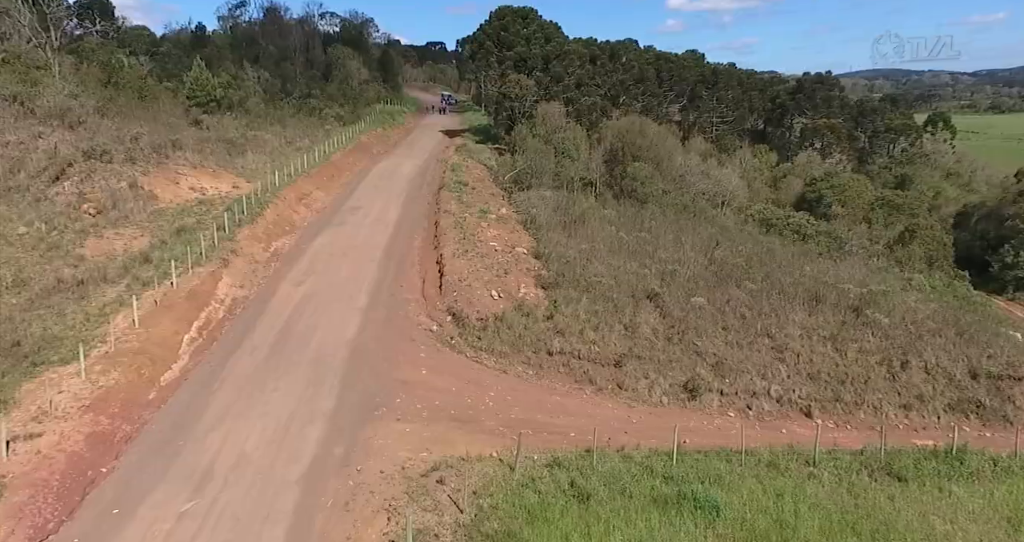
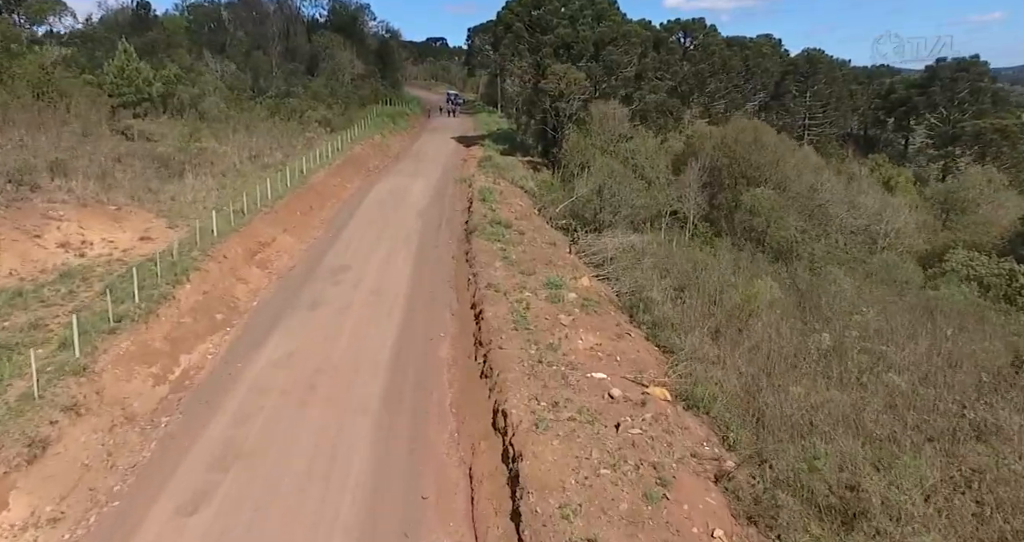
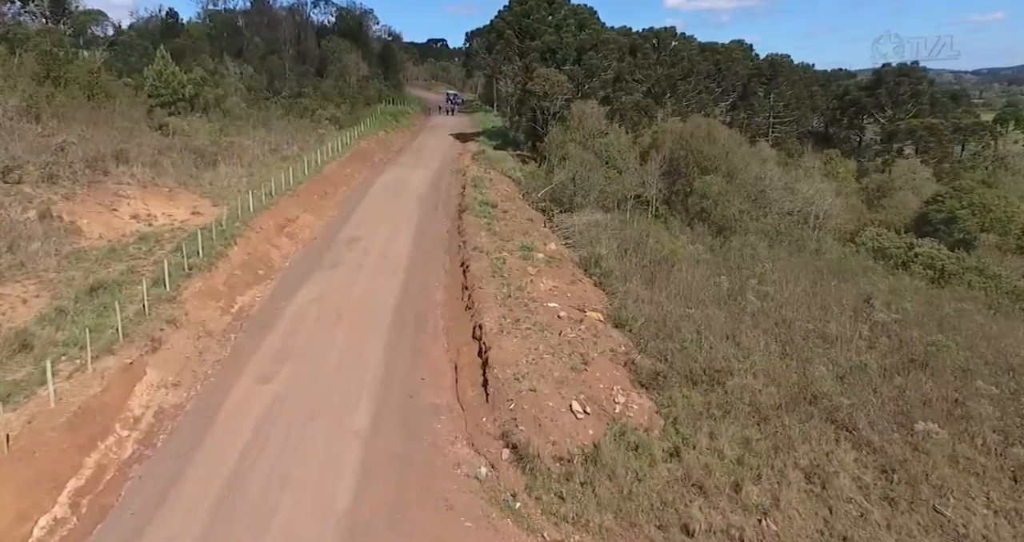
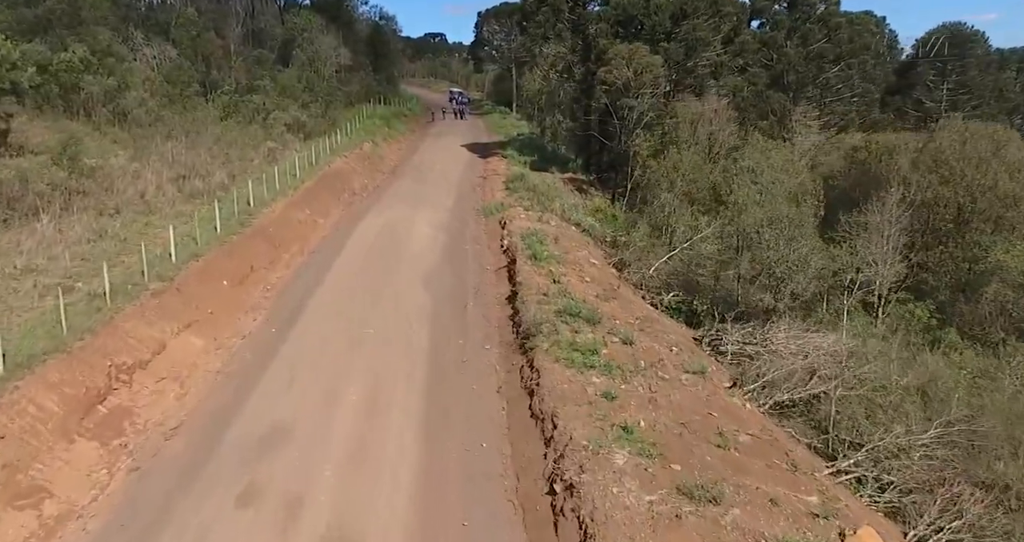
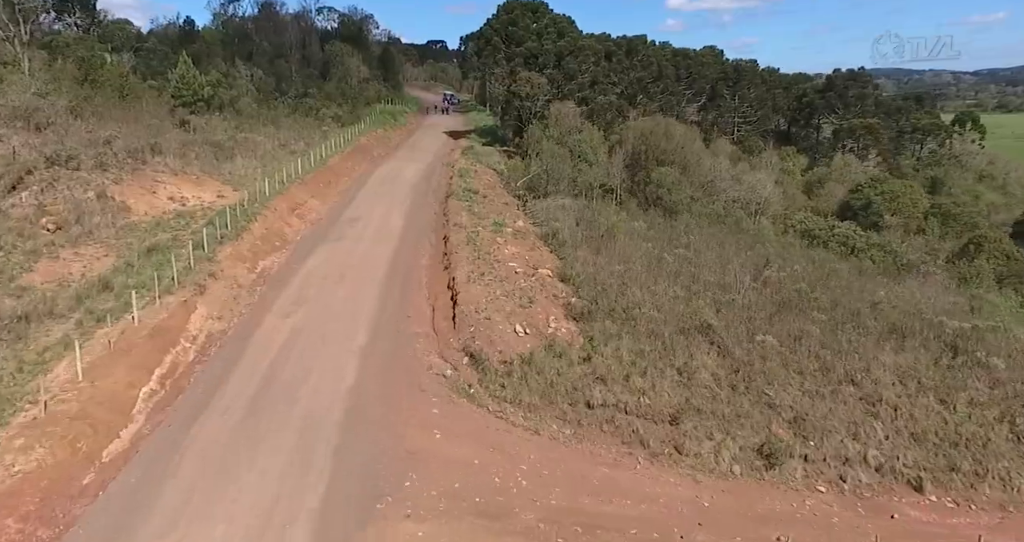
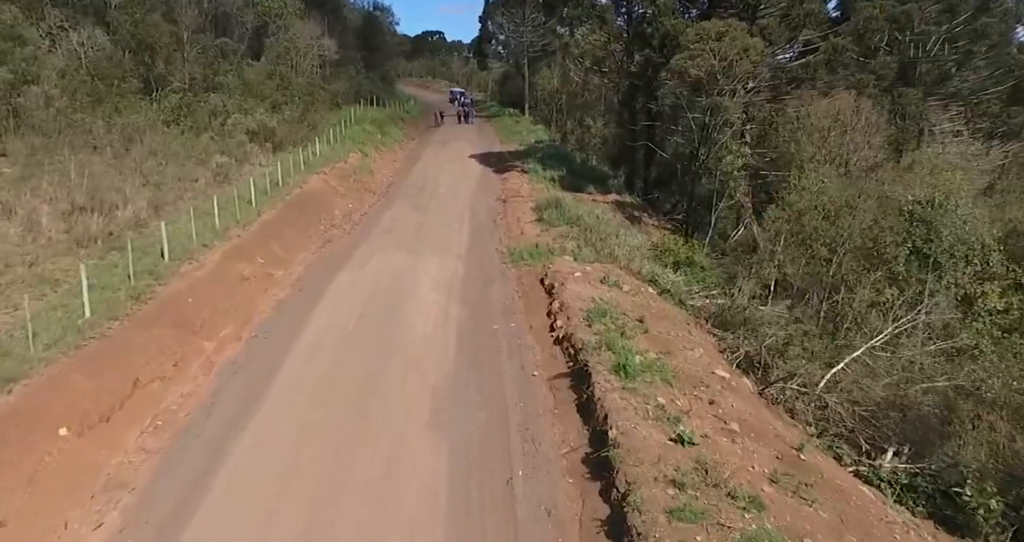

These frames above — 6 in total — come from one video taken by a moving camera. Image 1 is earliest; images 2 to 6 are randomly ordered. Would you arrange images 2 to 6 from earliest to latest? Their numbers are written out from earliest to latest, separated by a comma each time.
5, 3, 2, 4, 6
